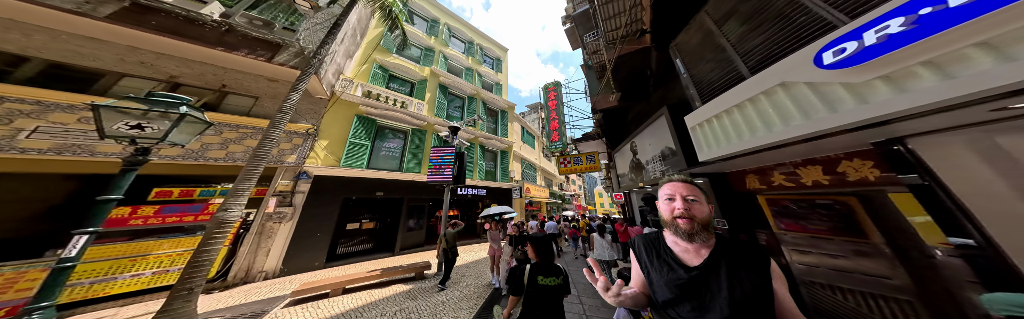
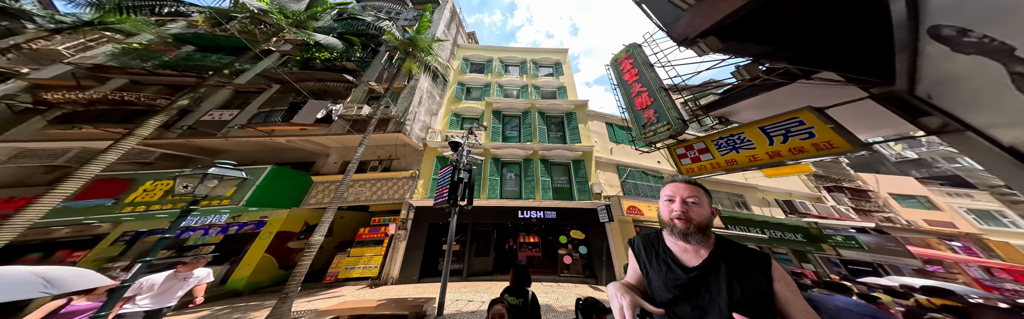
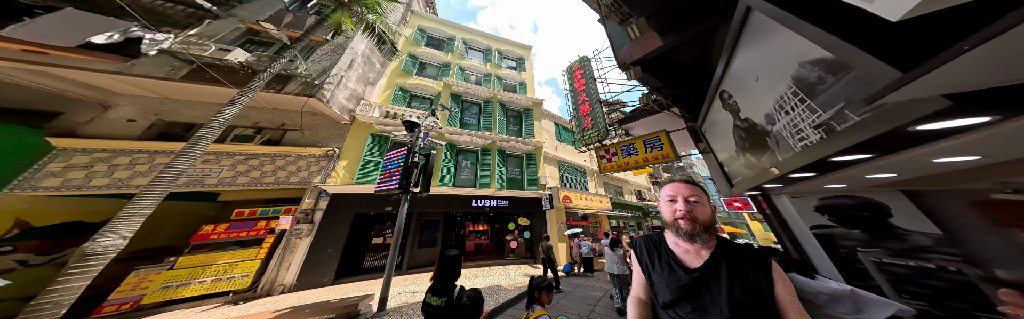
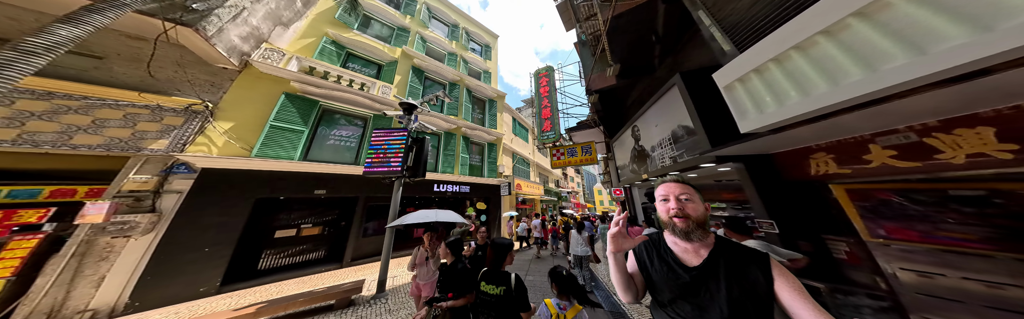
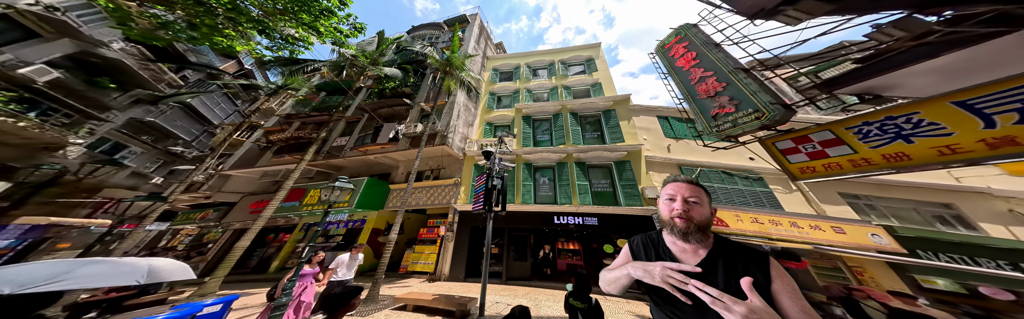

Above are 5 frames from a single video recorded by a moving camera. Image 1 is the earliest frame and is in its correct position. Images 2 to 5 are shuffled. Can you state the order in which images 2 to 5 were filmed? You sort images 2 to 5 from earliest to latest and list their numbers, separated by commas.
4, 3, 2, 5
